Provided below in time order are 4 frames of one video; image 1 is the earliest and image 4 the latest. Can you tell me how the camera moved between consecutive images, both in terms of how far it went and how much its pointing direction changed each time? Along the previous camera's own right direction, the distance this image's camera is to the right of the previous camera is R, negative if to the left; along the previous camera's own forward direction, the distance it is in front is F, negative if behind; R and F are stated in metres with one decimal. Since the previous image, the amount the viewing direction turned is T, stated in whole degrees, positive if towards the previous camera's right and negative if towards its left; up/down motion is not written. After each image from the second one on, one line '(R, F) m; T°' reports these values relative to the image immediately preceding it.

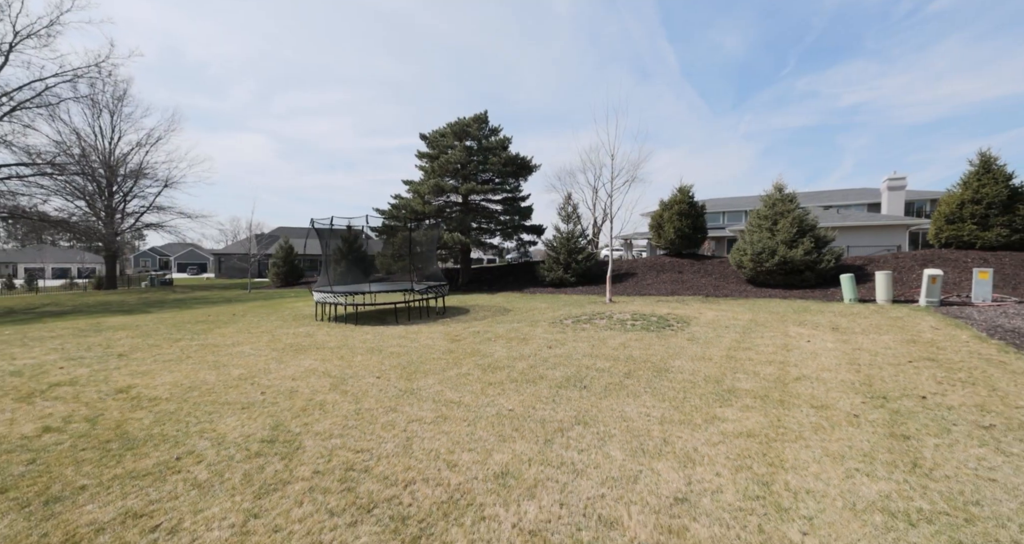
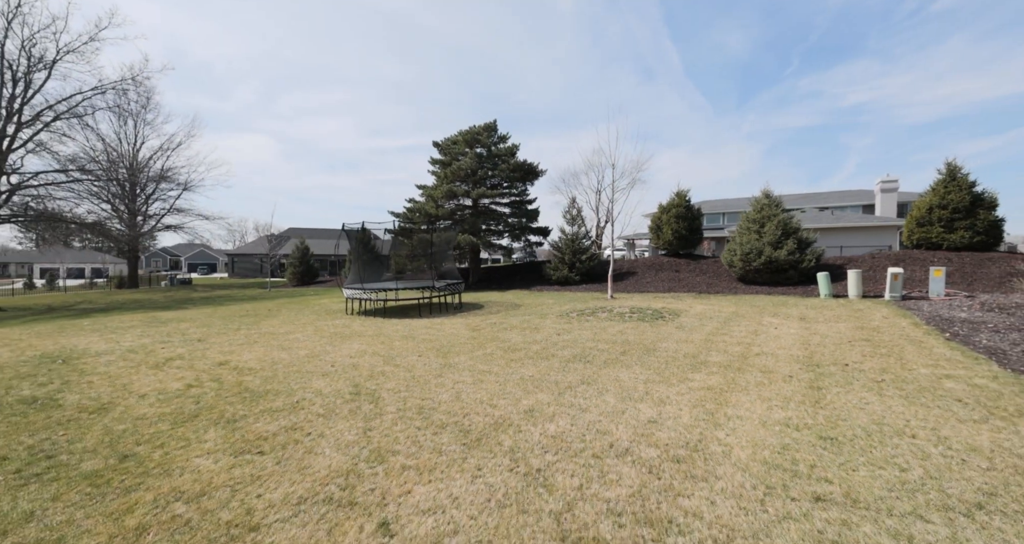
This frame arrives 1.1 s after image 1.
(-0.2, -1.1) m; 0°
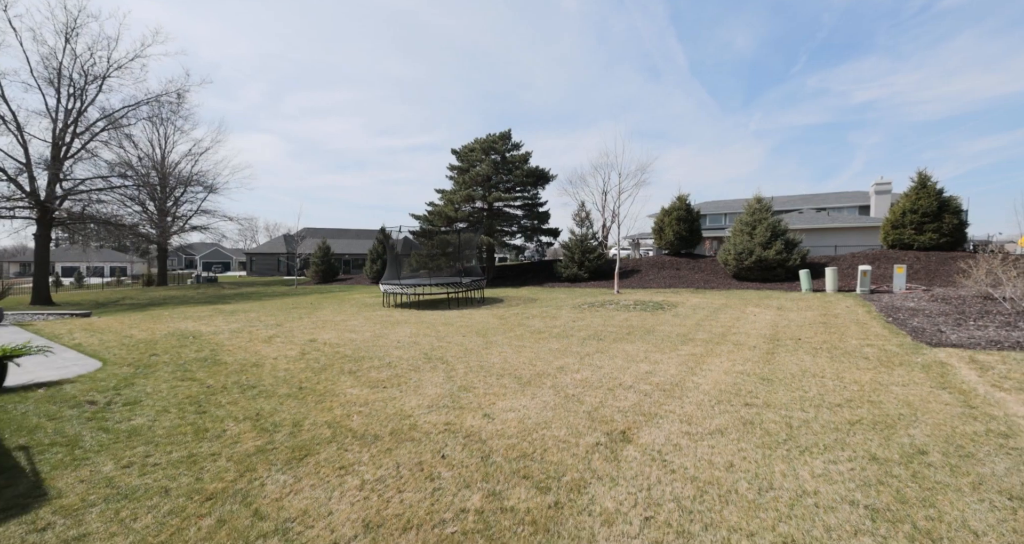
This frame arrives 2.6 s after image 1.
(-0.4, -1.4) m; -1°
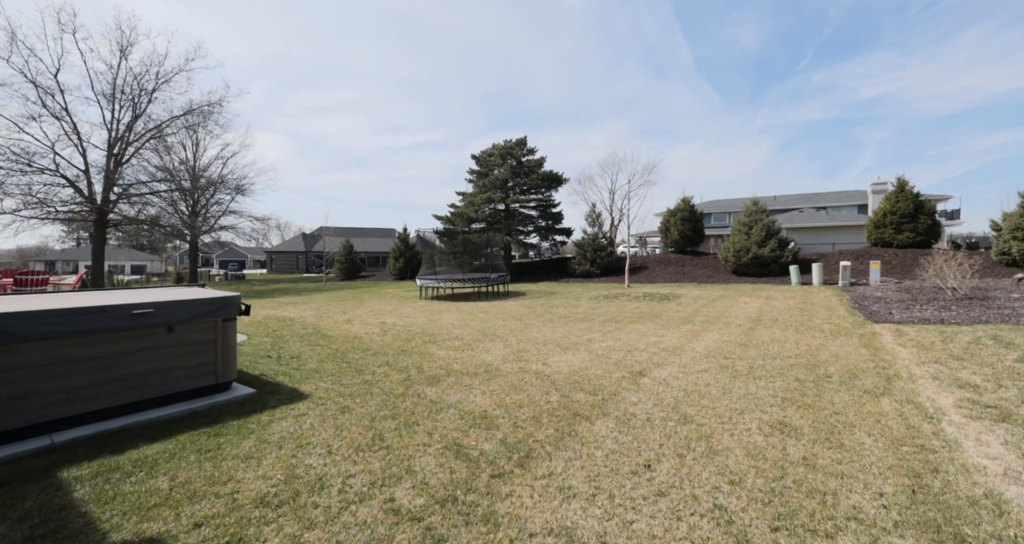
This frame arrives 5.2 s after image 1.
(-0.5, -1.6) m; -1°
